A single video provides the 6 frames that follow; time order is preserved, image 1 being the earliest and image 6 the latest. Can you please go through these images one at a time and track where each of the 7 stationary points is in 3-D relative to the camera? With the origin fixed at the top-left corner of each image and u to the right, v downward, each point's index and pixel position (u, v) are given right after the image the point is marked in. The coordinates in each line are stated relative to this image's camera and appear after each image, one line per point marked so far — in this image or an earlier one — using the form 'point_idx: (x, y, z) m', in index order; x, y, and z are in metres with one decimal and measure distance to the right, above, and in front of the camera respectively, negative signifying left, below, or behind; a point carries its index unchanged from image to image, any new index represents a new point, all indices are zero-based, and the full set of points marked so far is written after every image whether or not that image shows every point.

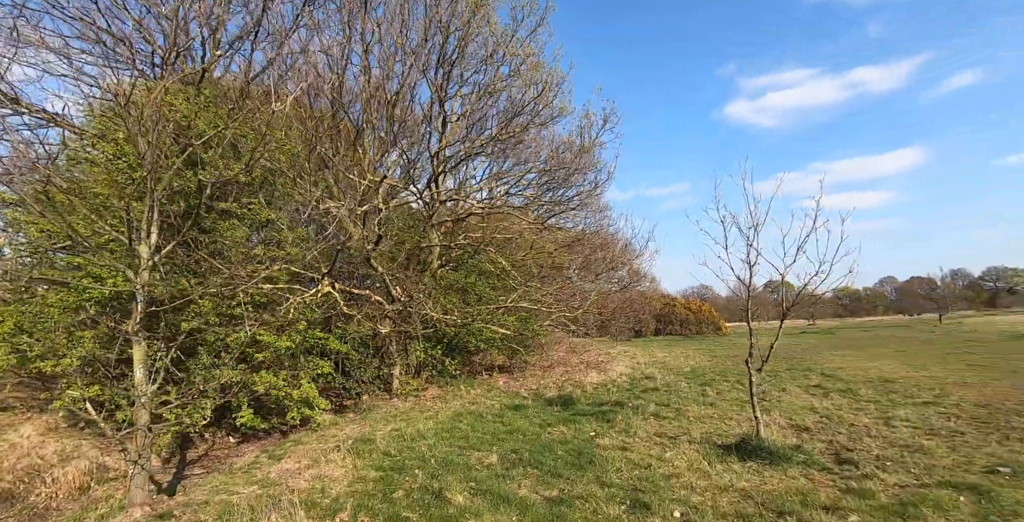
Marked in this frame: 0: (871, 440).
0: (+4.2, -2.1, +6.0) m
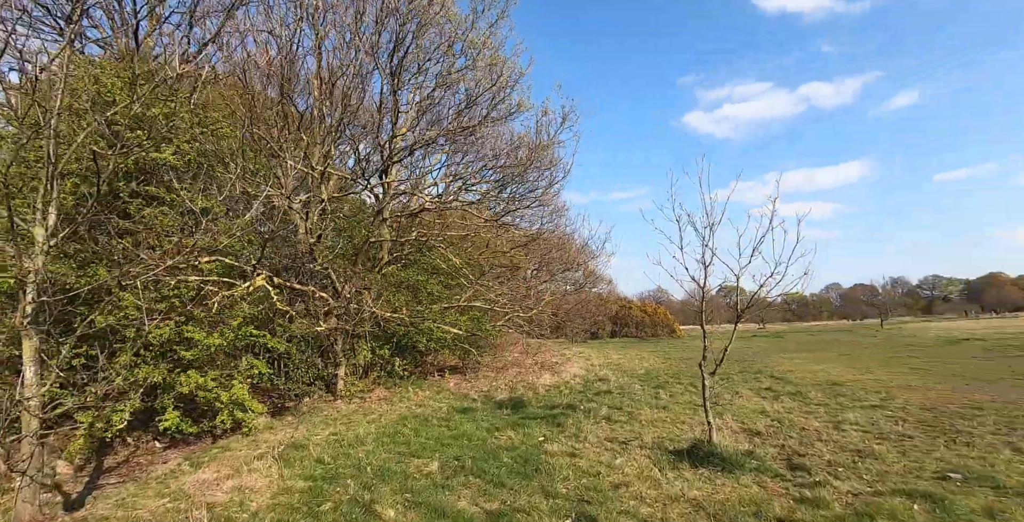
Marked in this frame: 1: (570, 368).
0: (+3.6, -2.1, +5.9) m
1: (+1.6, -2.9, +14.0) m
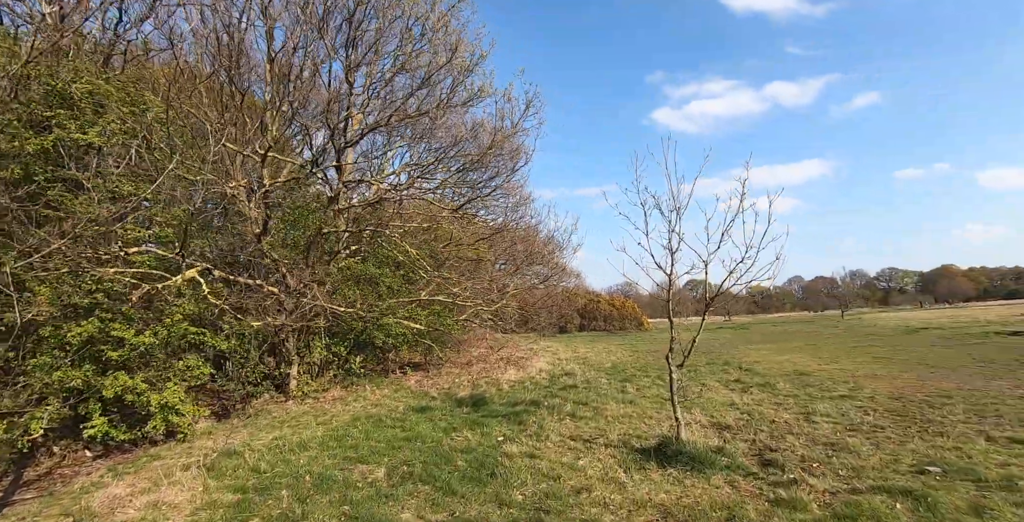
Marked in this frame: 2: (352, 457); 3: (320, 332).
0: (+3.1, -2.0, +5.7) m
1: (+0.7, -2.7, +13.6) m
2: (-1.8, -2.2, +5.6) m
3: (-4.2, -1.6, +11.3) m
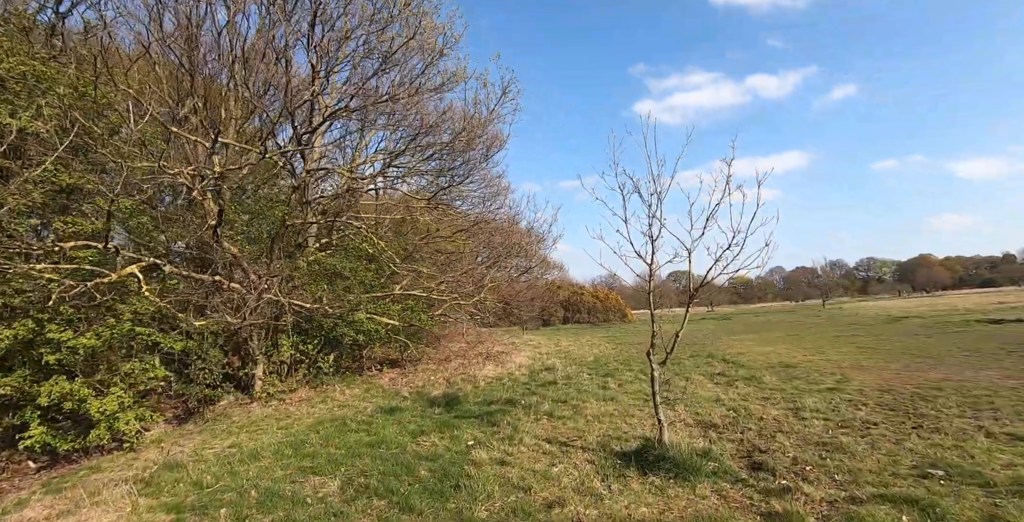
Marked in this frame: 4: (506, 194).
0: (+2.8, -1.8, +5.3) m
1: (+0.2, -2.5, +13.2) m
2: (-2.1, -2.1, +5.1) m
3: (-4.7, -1.4, +10.7) m
4: (-0.2, +2.2, +16.5) m
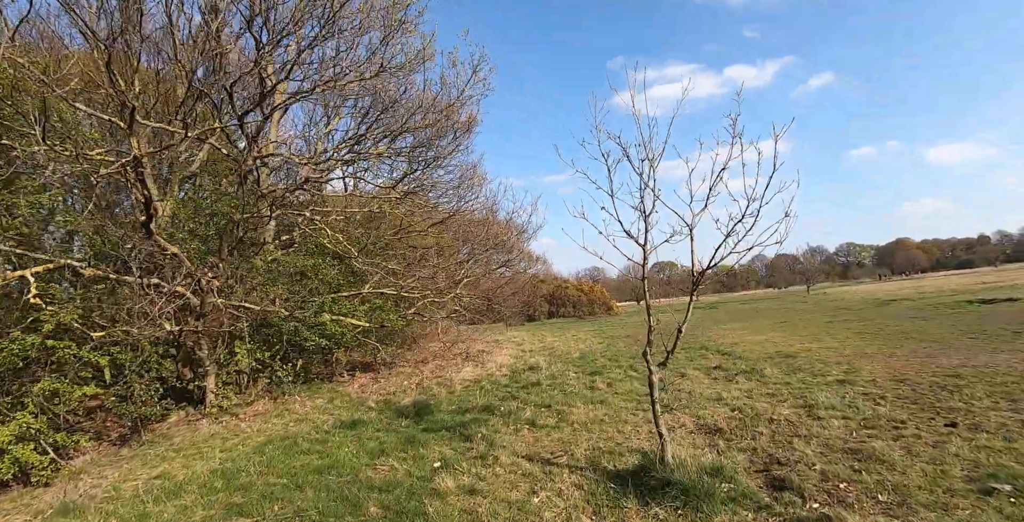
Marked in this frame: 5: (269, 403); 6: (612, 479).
0: (+2.6, -1.6, +4.5) m
1: (-0.3, -2.3, +12.3) m
2: (-2.3, -2.0, +4.2) m
3: (-5.1, -1.4, +9.7) m
4: (-0.9, +2.4, +15.6) m
5: (-4.3, -2.5, +9.0) m
6: (+0.8, -1.7, +3.9) m
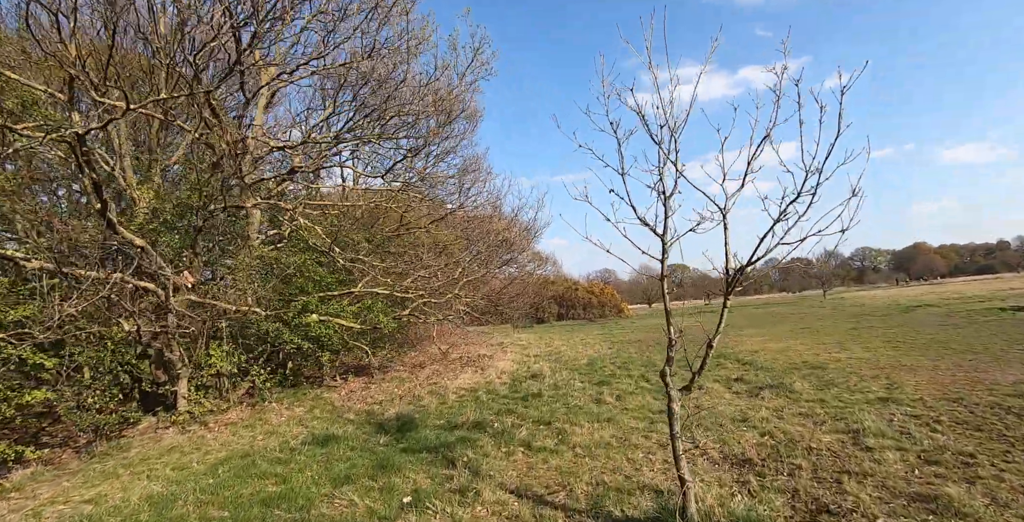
0: (+2.5, -1.6, +3.7) m
1: (-0.3, -2.3, +11.5) m
2: (-2.4, -1.9, +3.5) m
3: (-5.1, -1.3, +9.0) m
4: (-0.7, +2.4, +14.8) m
5: (-4.3, -2.4, +8.3) m
6: (+0.6, -1.6, +3.1) m
